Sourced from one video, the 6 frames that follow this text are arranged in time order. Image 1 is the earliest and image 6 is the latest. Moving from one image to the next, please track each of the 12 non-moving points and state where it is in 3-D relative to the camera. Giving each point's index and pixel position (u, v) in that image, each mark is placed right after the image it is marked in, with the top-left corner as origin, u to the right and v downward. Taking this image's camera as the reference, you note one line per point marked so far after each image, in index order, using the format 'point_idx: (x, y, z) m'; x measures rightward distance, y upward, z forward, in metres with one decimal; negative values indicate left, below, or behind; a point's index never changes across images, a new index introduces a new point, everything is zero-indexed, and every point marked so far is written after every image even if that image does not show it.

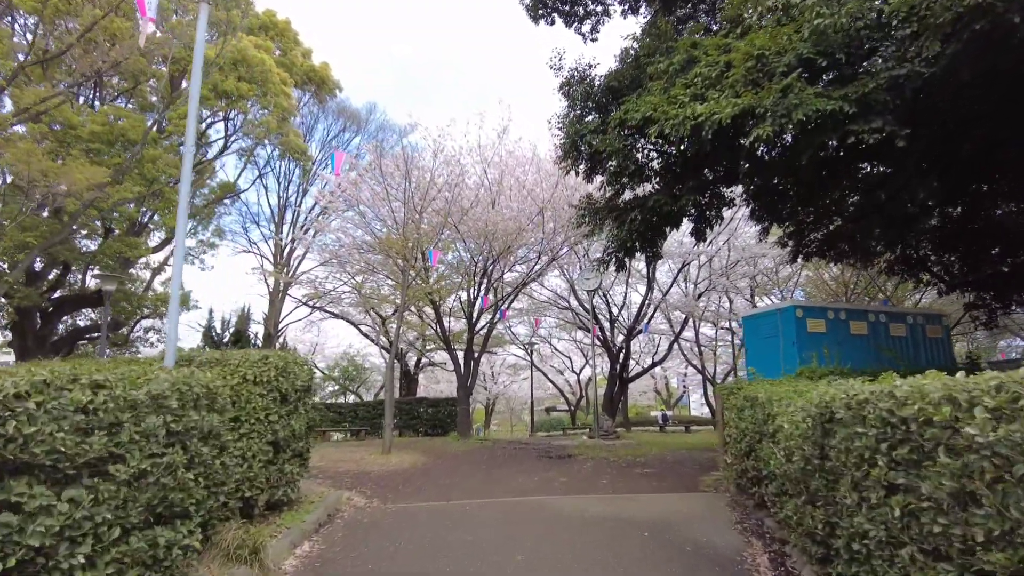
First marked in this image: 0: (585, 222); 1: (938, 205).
0: (+1.1, +1.0, +10.0) m
1: (+6.9, +1.3, +10.6) m
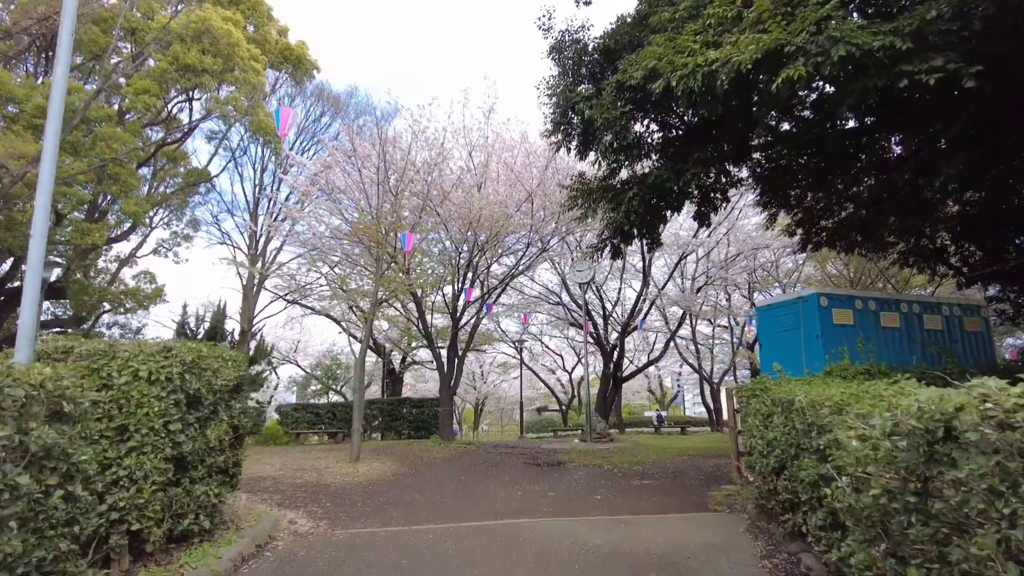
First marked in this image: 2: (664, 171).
0: (+0.9, +1.2, +9.1) m
1: (+6.7, +1.5, +9.8) m
2: (+1.8, +1.4, +7.5) m
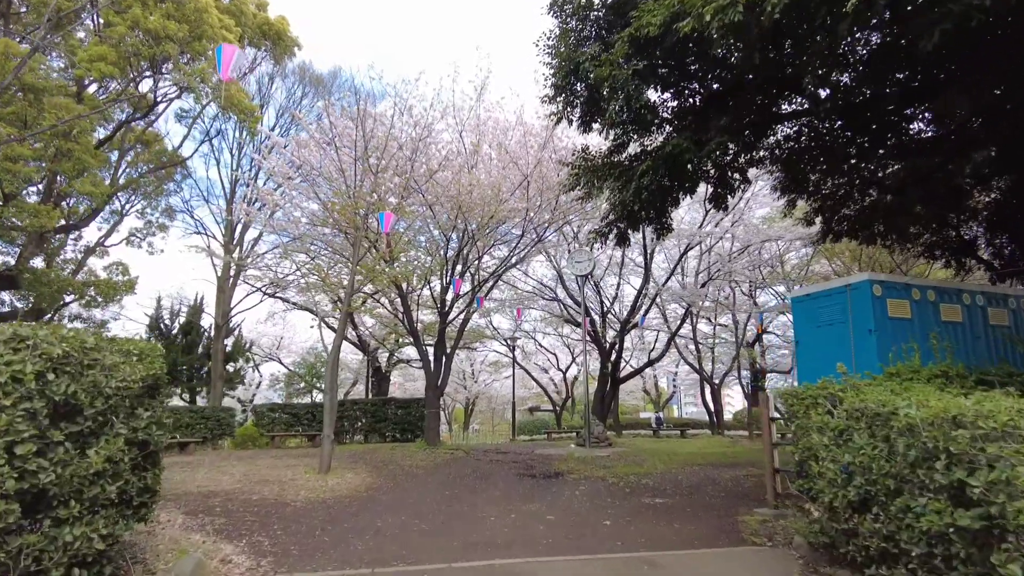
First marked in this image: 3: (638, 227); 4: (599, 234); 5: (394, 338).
0: (+0.8, +1.3, +8.1) m
1: (+6.6, +1.5, +8.9) m
2: (+1.7, +1.5, +6.5) m
3: (+1.6, +0.8, +8.1) m
4: (+1.2, +0.7, +8.6) m
5: (-3.2, -1.4, +17.7) m
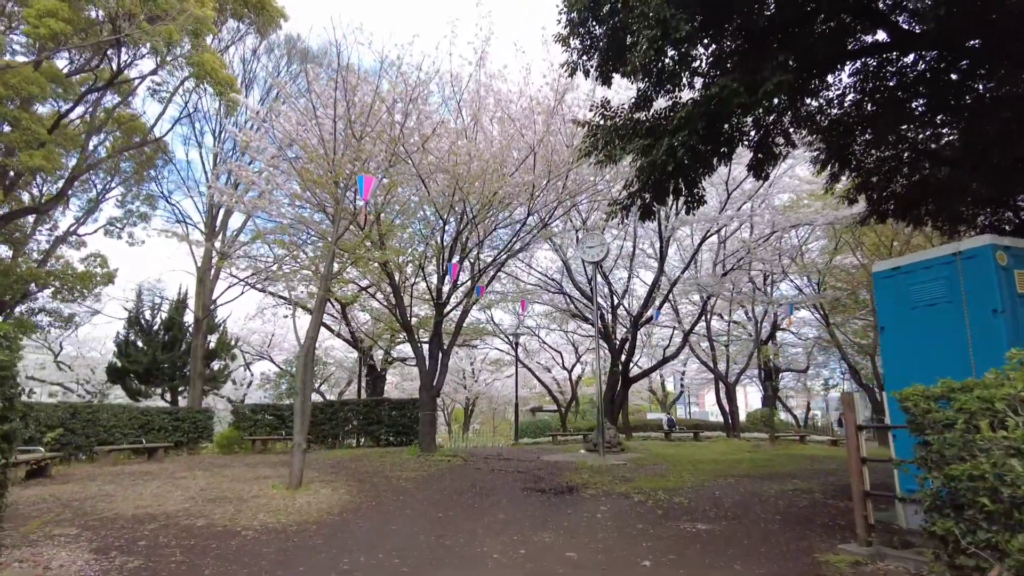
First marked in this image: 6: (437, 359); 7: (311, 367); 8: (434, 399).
0: (+0.9, +1.5, +6.9) m
1: (+6.7, +1.7, +7.7) m
2: (+1.8, +1.7, +5.4) m
3: (+1.6, +0.9, +6.9) m
4: (+1.2, +0.9, +7.4) m
5: (-3.1, -1.2, +16.5) m
6: (-1.3, -1.2, +11.5) m
7: (-2.0, -0.8, +6.6) m
8: (-1.3, -1.9, +11.2) m
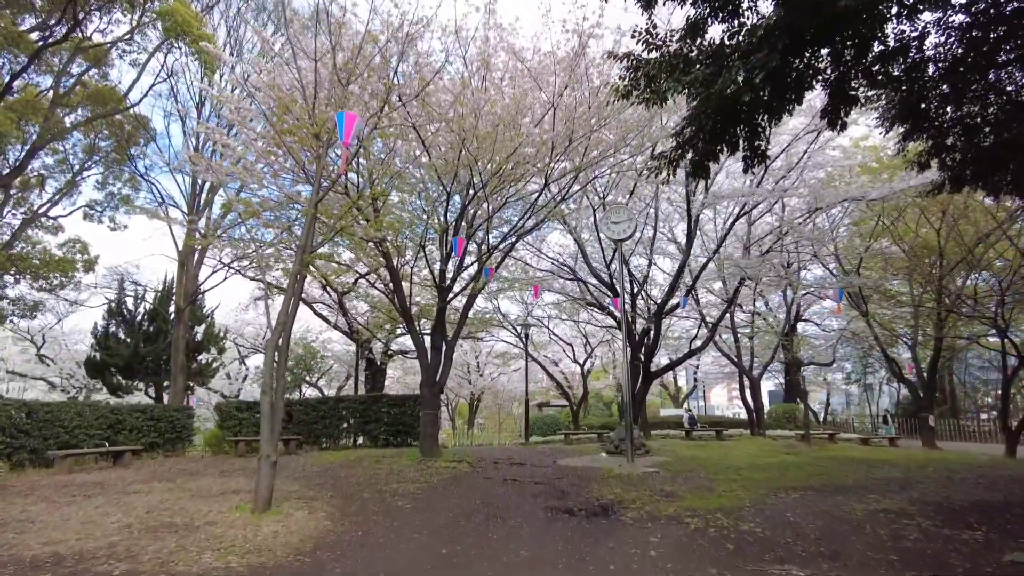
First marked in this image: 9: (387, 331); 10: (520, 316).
0: (+1.1, +1.7, +5.7) m
1: (+6.9, +2.0, +6.4) m
2: (+1.9, +1.9, +4.1) m
3: (+1.8, +1.2, +5.6) m
4: (+1.4, +1.1, +6.2) m
5: (-2.9, -0.9, +15.3) m
6: (-1.1, -1.0, +10.2) m
7: (-1.9, -0.6, +5.3) m
8: (-1.1, -1.6, +10.0) m
9: (-3.0, -1.0, +15.7) m
10: (+0.2, -0.7, +17.1) m
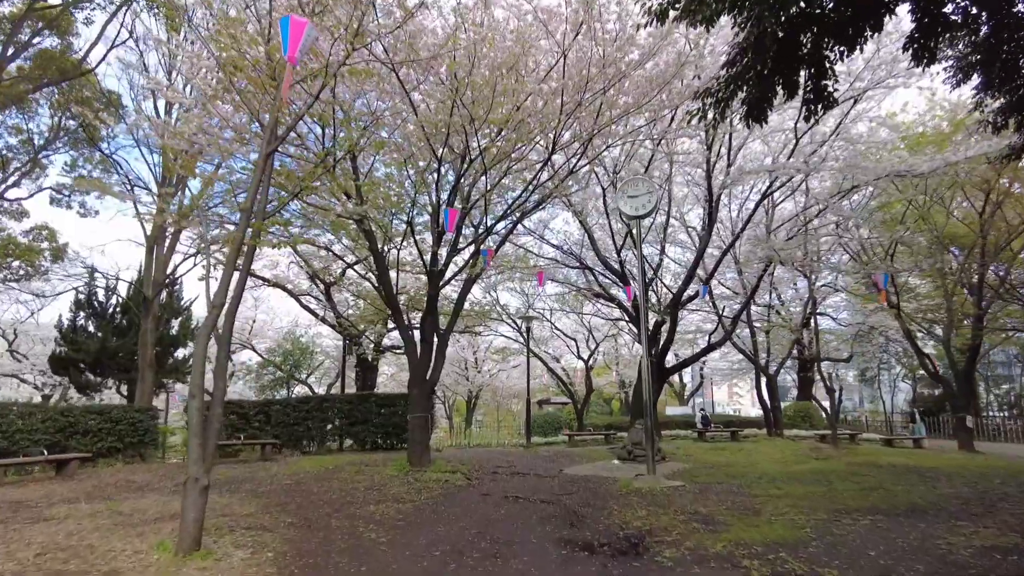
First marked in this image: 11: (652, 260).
0: (+1.1, +1.8, +4.5) m
1: (+6.9, +2.1, +5.2) m
2: (+1.9, +2.0, +2.9) m
3: (+1.8, +1.3, +4.5) m
4: (+1.4, +1.3, +5.0) m
5: (-2.9, -0.6, +14.1) m
6: (-1.1, -0.8, +9.1) m
7: (-1.8, -0.4, +4.2) m
8: (-1.1, -1.5, +8.8) m
9: (-3.0, -0.8, +14.5) m
10: (+0.2, -0.5, +15.9) m
11: (+2.9, +0.6, +13.6) m
